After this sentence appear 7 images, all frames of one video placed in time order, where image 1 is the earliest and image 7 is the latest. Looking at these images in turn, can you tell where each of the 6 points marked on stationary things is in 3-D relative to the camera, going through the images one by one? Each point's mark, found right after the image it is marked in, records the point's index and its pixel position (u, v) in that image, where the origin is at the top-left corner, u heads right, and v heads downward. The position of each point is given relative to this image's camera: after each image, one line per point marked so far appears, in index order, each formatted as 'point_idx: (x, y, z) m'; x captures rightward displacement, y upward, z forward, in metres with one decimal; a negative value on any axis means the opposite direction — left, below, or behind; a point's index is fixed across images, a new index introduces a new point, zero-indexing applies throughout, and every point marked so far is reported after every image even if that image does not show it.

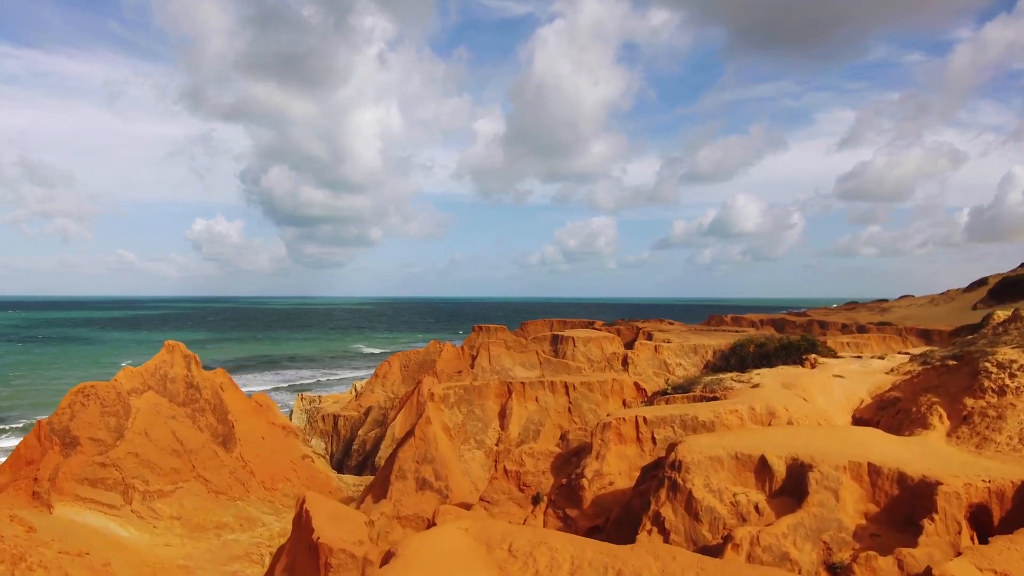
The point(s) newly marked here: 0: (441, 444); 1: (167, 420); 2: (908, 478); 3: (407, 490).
0: (-1.5, -3.2, +12.0) m
1: (-8.9, -3.4, +15.1) m
2: (+4.7, -2.3, +6.9) m
3: (-2.0, -3.9, +11.4) m
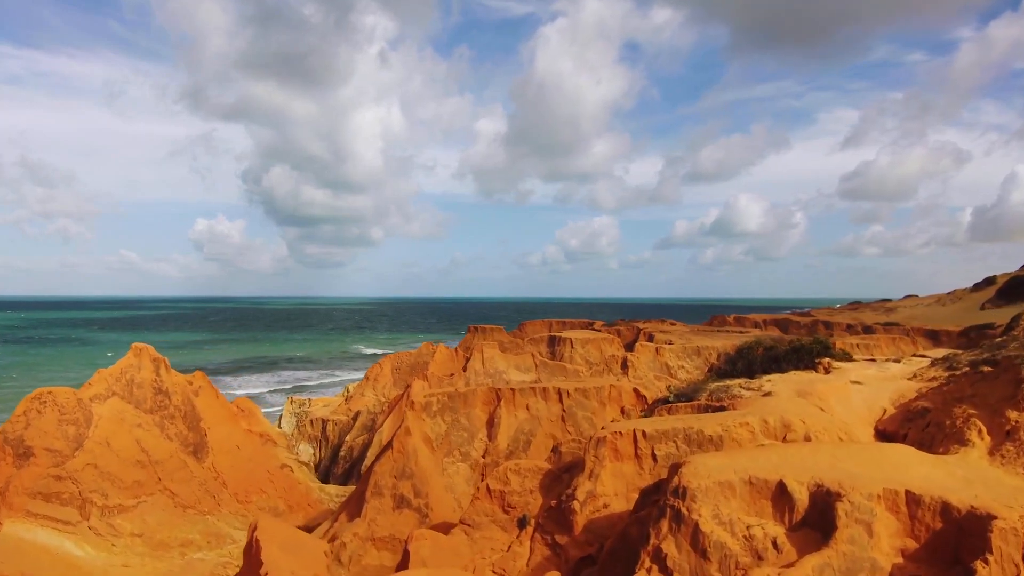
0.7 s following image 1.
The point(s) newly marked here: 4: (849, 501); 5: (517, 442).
0: (-1.7, -3.2, +11.0) m
1: (-9.1, -3.4, +14.0) m
2: (+4.4, -2.2, +5.9) m
3: (-2.3, -3.9, +10.3) m
4: (+3.4, -2.2, +5.9) m
5: (+0.1, -3.1, +11.9) m
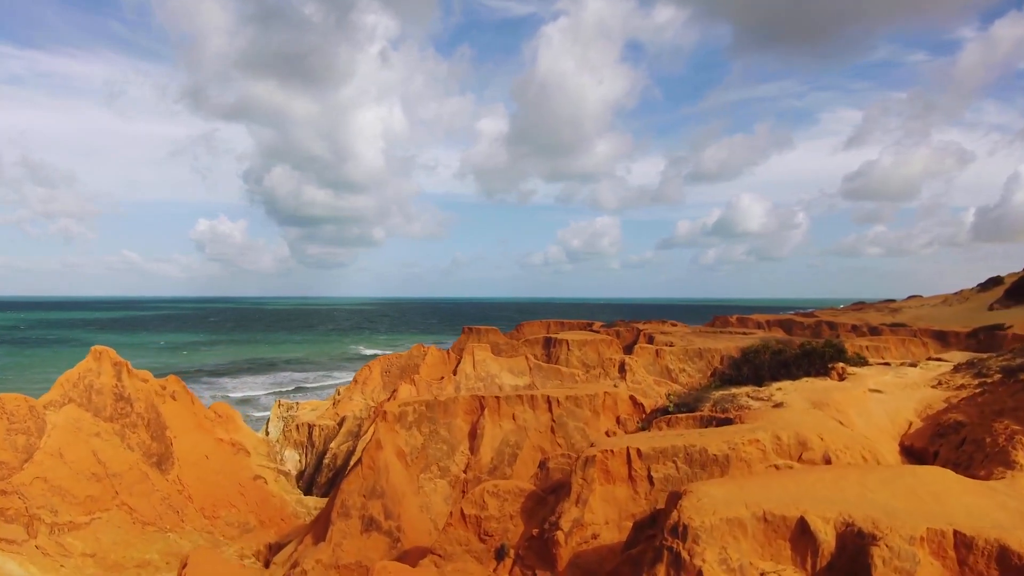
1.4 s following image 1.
0: (-2.0, -3.2, +9.9) m
1: (-9.4, -3.3, +13.0) m
2: (+4.1, -2.2, +4.8) m
3: (-2.6, -3.9, +9.3) m
4: (+3.1, -2.1, +4.8) m
5: (-0.2, -3.1, +10.8) m
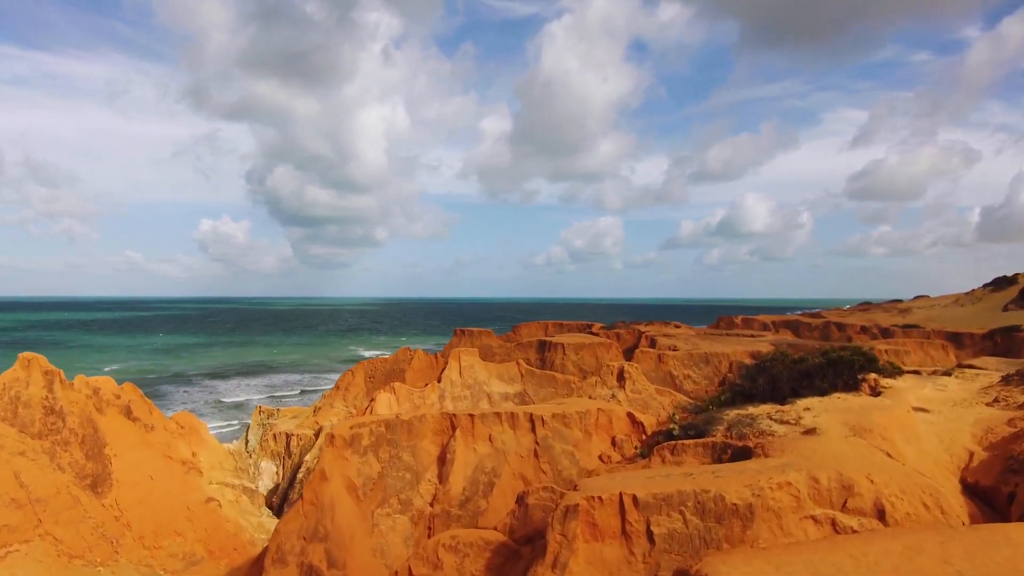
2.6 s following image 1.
0: (-2.4, -3.1, +8.3) m
1: (-9.8, -3.3, +11.4) m
2: (+3.7, -2.2, +3.1) m
3: (-3.0, -3.9, +7.6) m
4: (+2.7, -2.1, +3.1) m
5: (-0.6, -3.1, +9.2) m
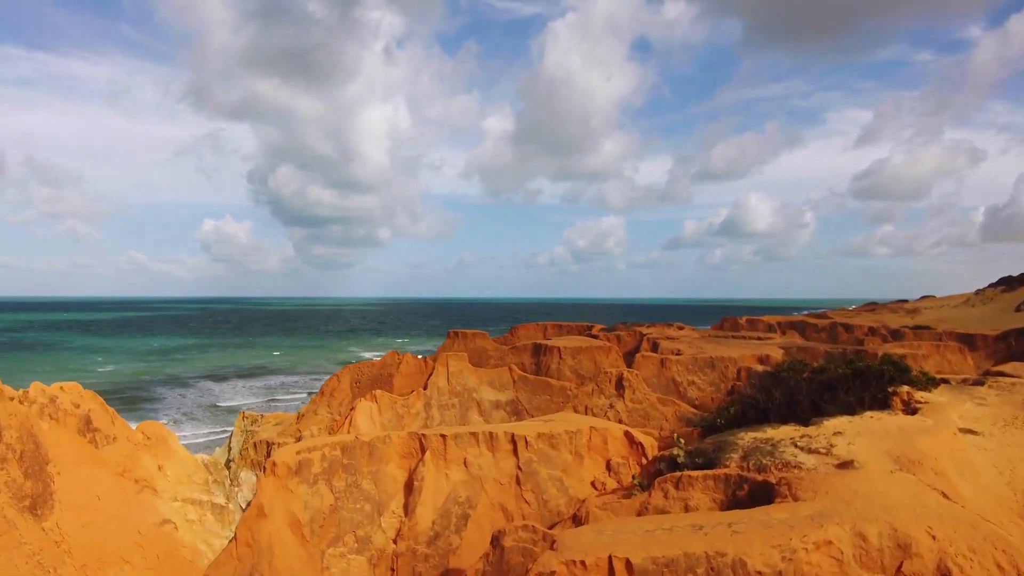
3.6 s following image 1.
0: (-2.7, -3.1, +7.0) m
1: (-10.1, -3.3, +10.2) m
2: (+3.4, -2.2, +1.8) m
3: (-3.3, -3.9, +6.3) m
4: (+2.3, -2.1, +1.8) m
5: (-0.9, -3.1, +7.9) m
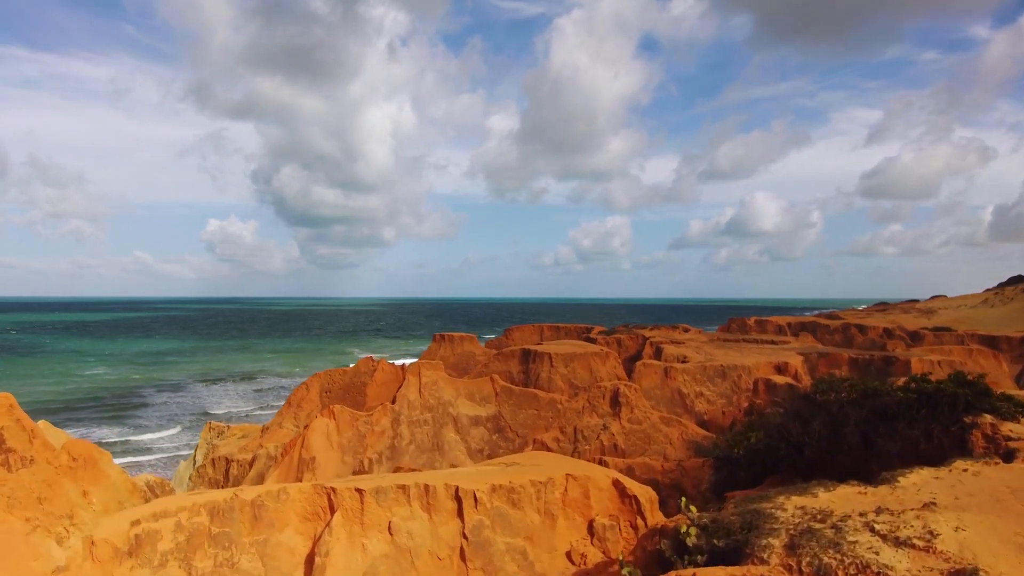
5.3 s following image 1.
0: (-3.3, -3.1, +4.7) m
1: (-10.6, -3.3, +8.0) m
2: (+2.8, -2.1, -0.5) m
3: (-3.9, -3.8, +4.1) m
4: (+1.7, -2.1, -0.5) m
5: (-1.4, -3.1, +5.6) m
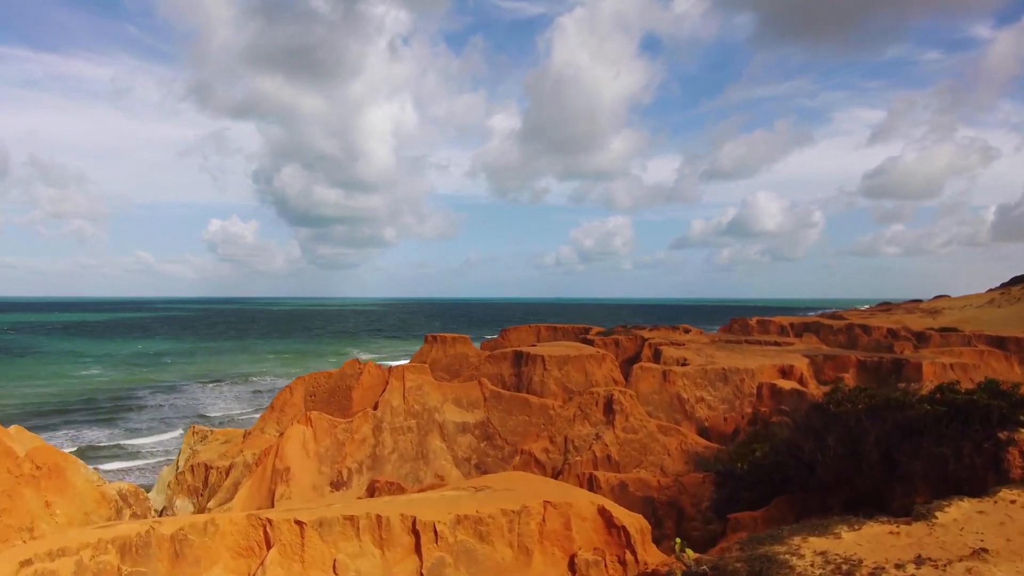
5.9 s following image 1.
0: (-3.6, -3.1, +3.9) m
1: (-10.9, -3.3, +7.1) m
2: (+2.5, -2.1, -1.4) m
3: (-4.1, -3.8, +3.2) m
4: (+1.4, -2.1, -1.3) m
5: (-1.7, -3.1, +4.7) m
